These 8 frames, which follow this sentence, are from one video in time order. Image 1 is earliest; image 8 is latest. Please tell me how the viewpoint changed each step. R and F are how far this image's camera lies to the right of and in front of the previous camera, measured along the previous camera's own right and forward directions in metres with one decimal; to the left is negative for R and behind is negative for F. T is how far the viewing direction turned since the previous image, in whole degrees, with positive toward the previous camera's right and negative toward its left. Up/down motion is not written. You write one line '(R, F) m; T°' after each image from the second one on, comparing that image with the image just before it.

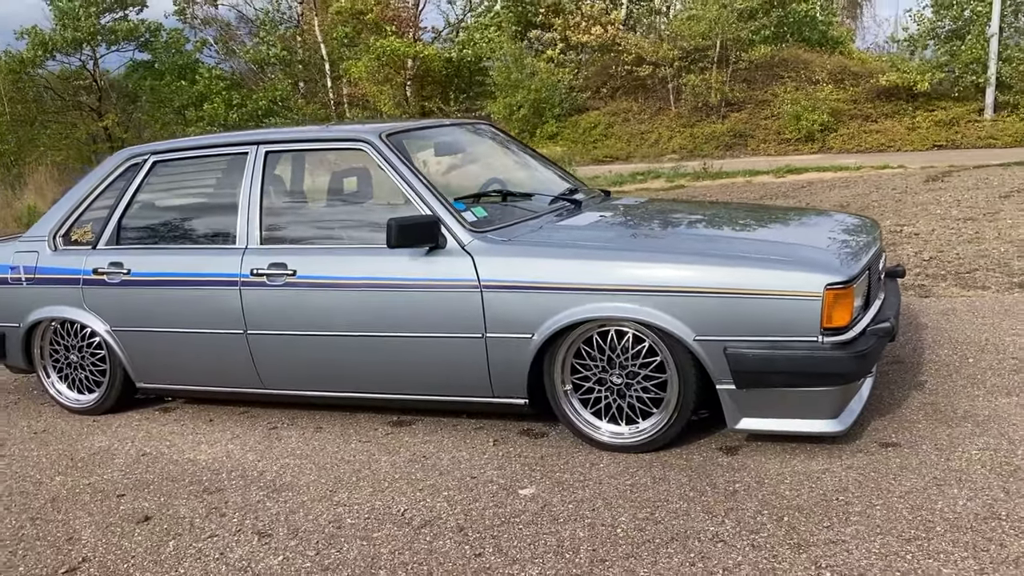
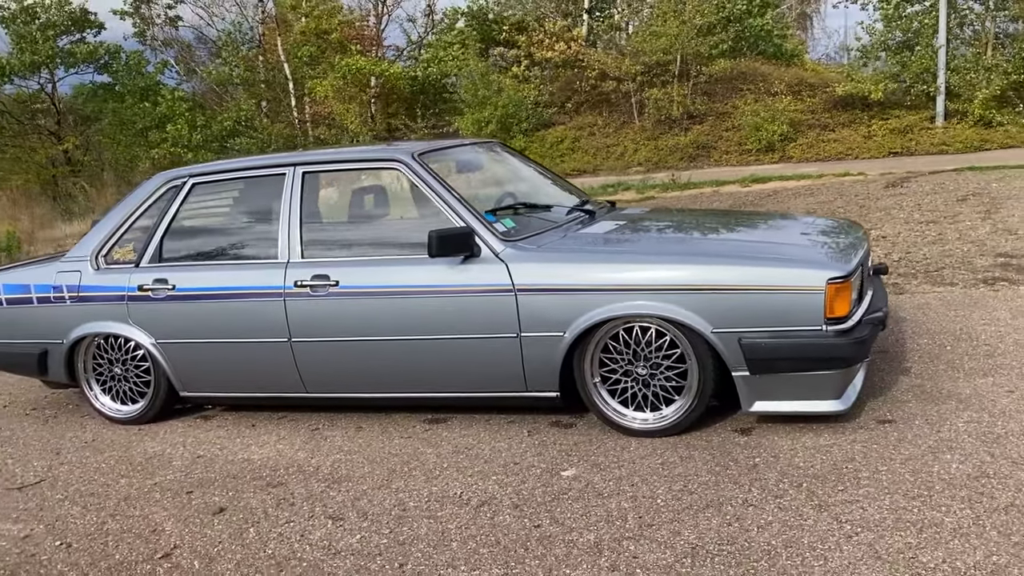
(-0.3, -0.3) m; +2°
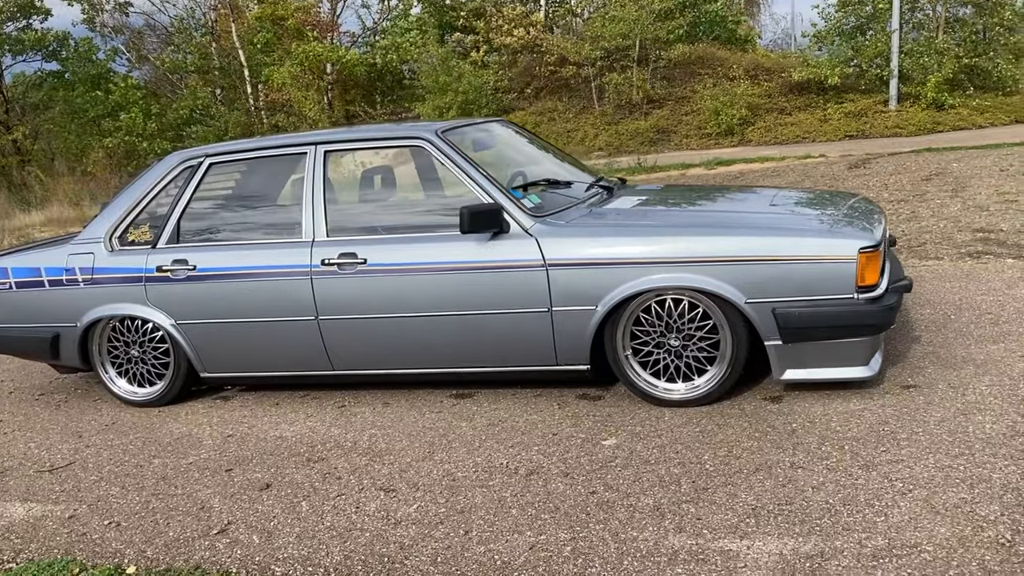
(-0.3, 0.0) m; +3°
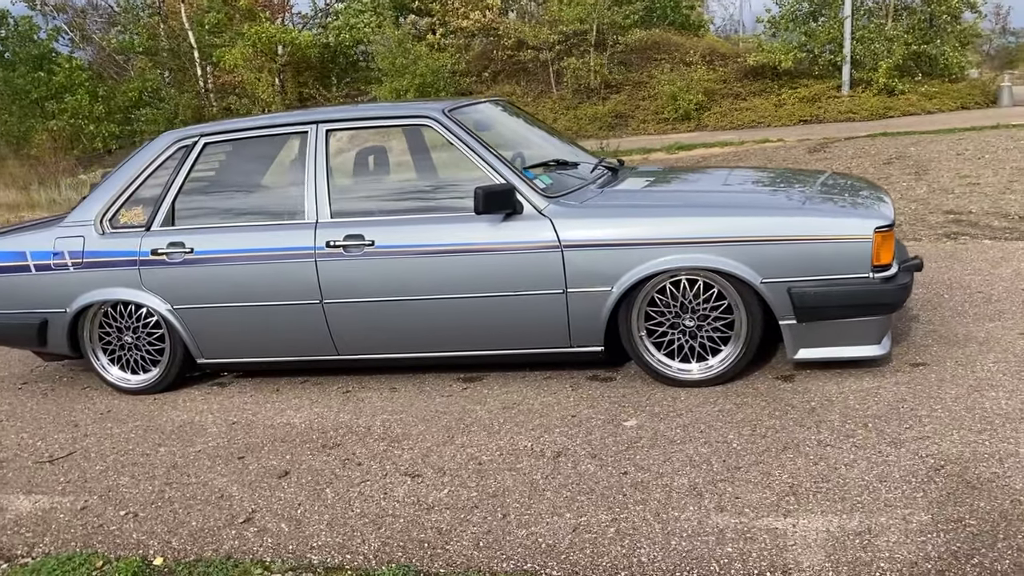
(-0.3, +0.1) m; +3°
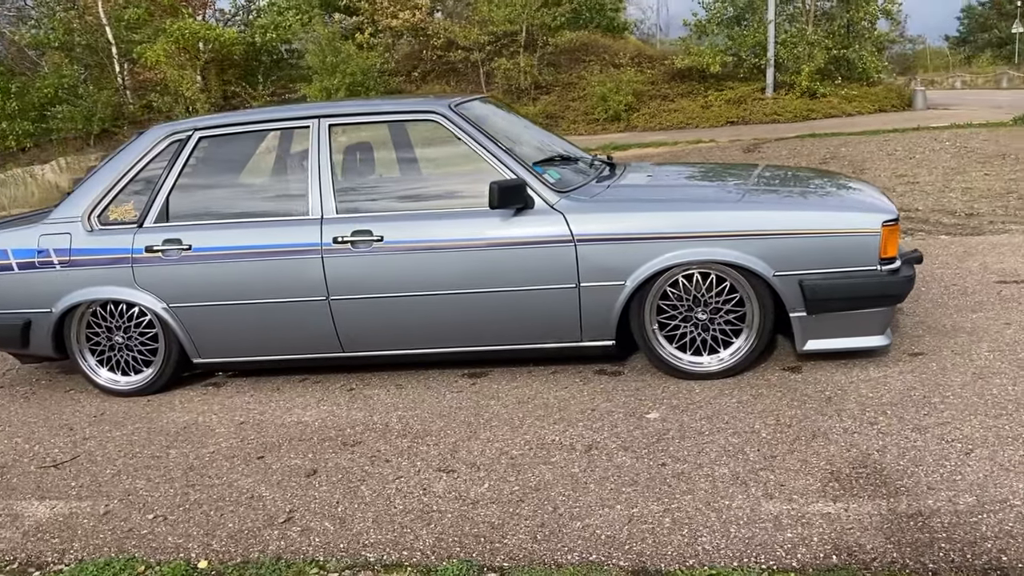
(-0.4, 0.0) m; +5°
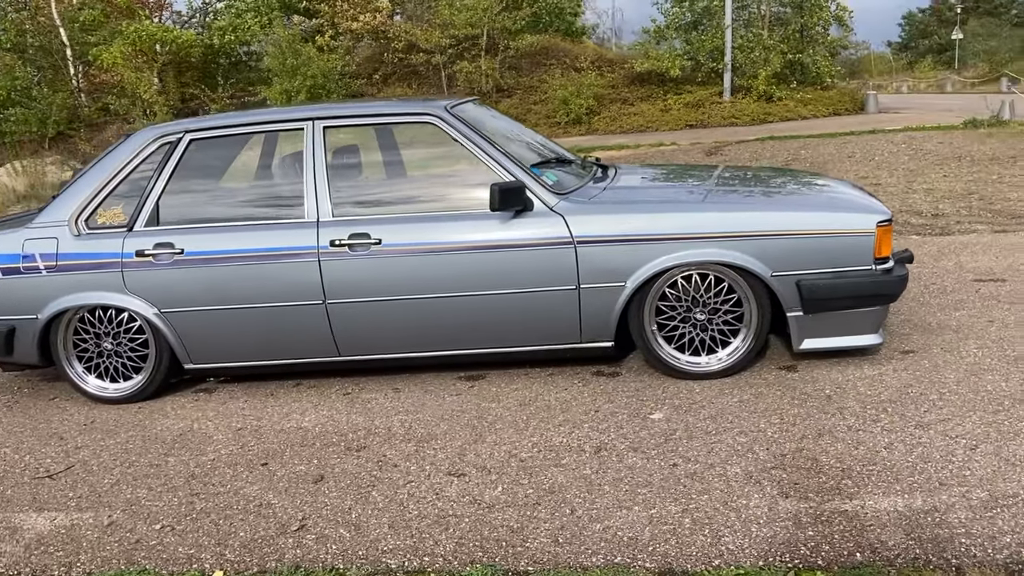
(-0.2, 0.0) m; +3°
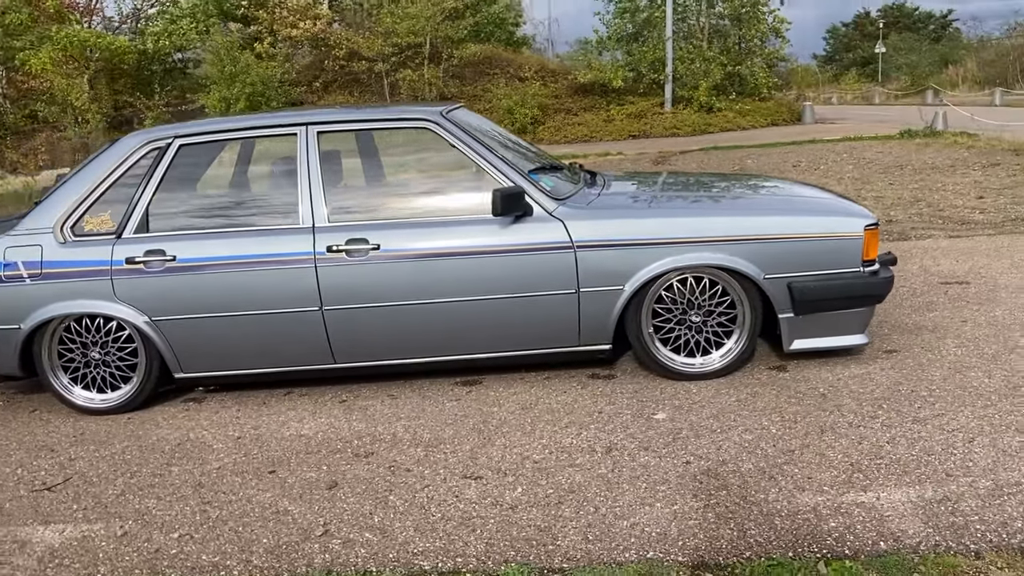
(-0.3, 0.0) m; +4°
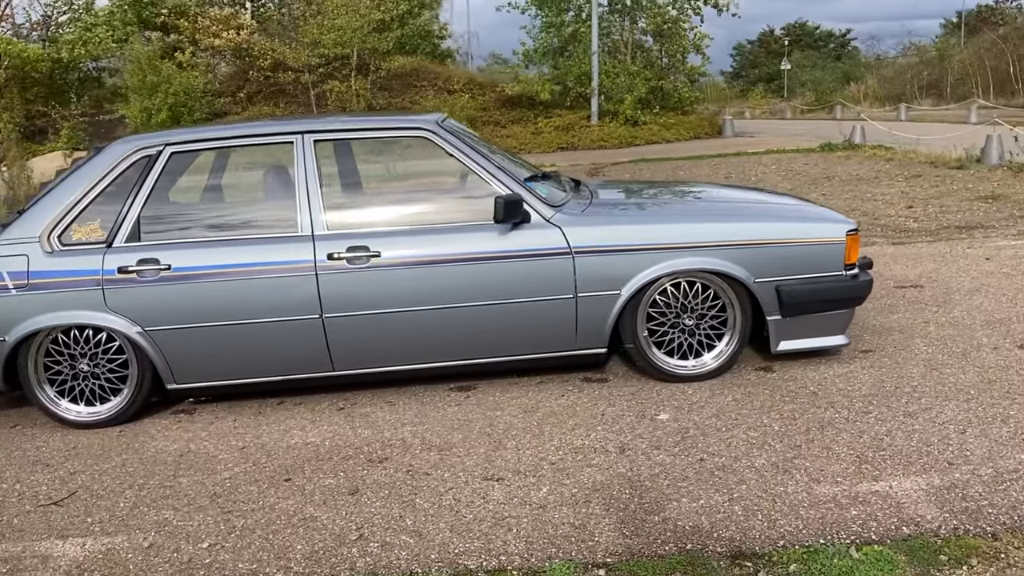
(-0.3, 0.0) m; +5°
